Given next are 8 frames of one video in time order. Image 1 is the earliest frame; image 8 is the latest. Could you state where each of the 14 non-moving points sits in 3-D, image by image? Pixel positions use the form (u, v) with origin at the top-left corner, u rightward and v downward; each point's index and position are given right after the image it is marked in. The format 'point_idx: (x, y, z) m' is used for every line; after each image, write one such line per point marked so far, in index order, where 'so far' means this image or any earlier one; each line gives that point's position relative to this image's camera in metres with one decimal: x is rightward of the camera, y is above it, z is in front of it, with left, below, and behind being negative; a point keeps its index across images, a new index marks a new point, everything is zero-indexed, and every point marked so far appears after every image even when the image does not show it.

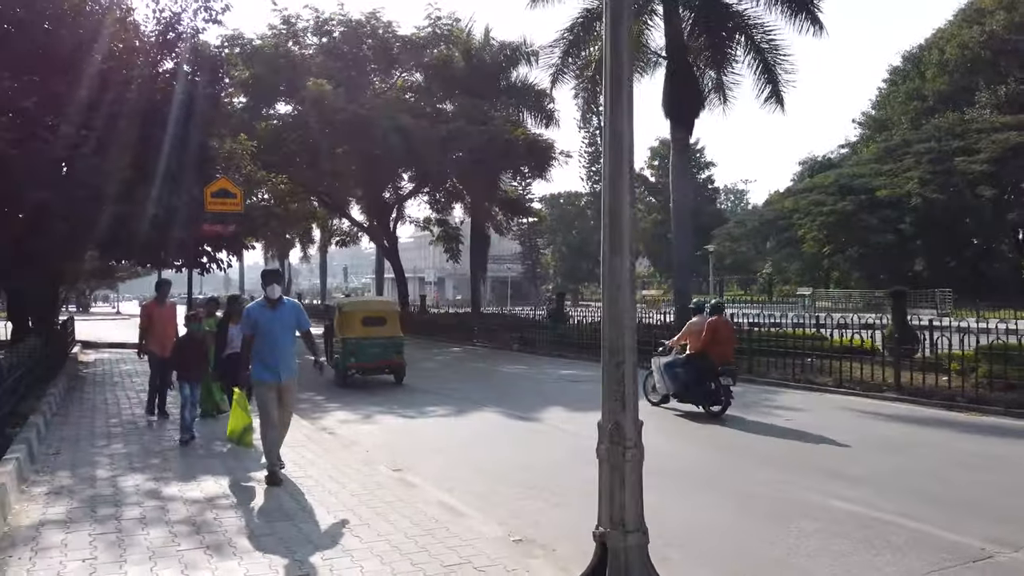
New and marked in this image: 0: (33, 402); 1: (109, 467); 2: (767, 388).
0: (-6.1, -1.5, +9.7) m
1: (-3.7, -1.6, +6.9) m
2: (+4.8, -1.9, +14.3) m
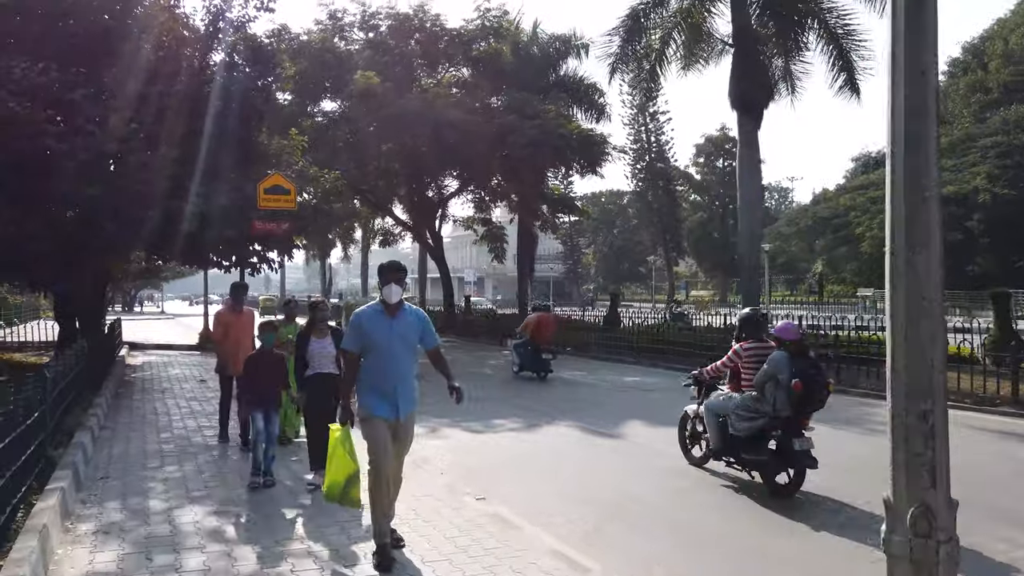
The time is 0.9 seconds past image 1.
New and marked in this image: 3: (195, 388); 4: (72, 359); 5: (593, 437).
0: (-5.1, -1.5, +9.0) m
1: (-2.8, -1.7, +6.1) m
2: (+6.0, -1.9, +13.1) m
3: (-5.6, -1.8, +13.4) m
4: (-5.5, -0.9, +9.4) m
5: (+1.1, -2.0, +10.2) m
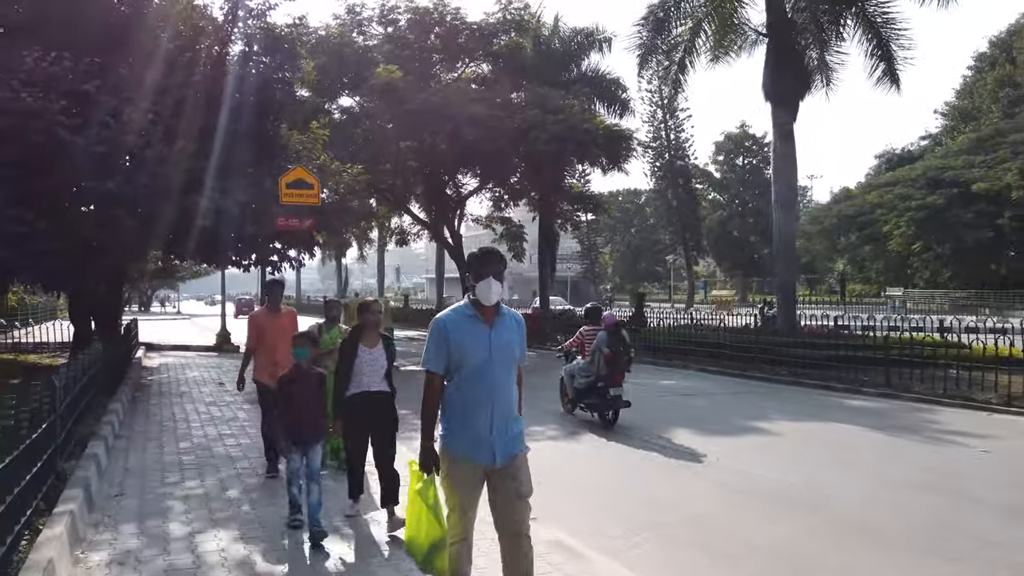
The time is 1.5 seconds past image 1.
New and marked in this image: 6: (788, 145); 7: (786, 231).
0: (-4.6, -1.5, +8.4) m
1: (-2.4, -1.7, +5.5) m
2: (+6.6, -1.9, +12.3) m
3: (-5.0, -1.7, +12.8) m
4: (-5.0, -0.9, +8.9) m
5: (+1.6, -2.0, +9.5) m
6: (+7.2, +3.7, +19.7) m
7: (+7.2, +1.5, +19.9) m
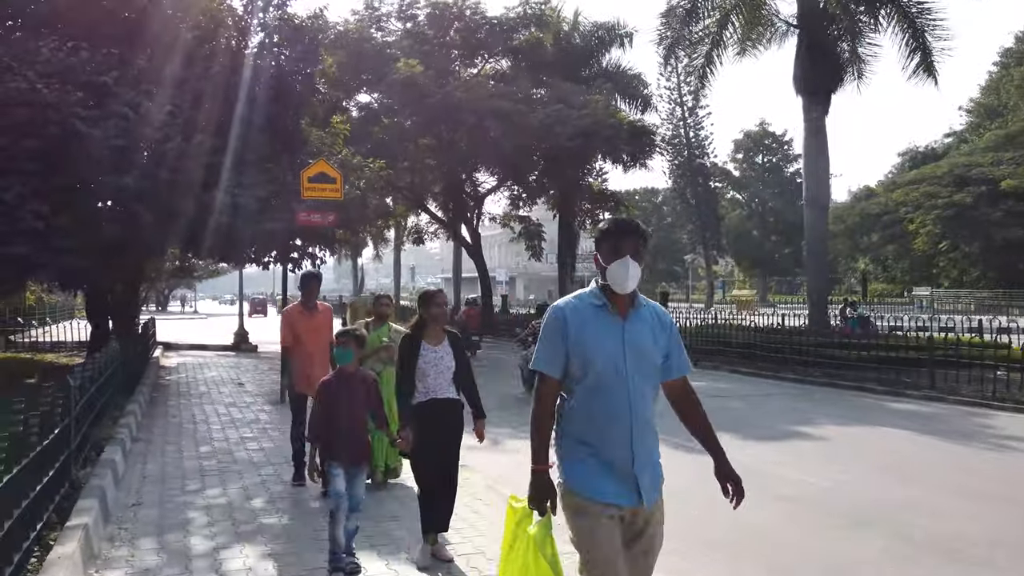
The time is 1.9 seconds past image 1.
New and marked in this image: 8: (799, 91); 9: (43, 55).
0: (-4.2, -1.4, +8.0) m
1: (-2.0, -1.6, +5.1) m
2: (+7.0, -1.9, +11.8) m
3: (-4.5, -1.7, +12.4) m
4: (-4.6, -0.8, +8.5) m
5: (+2.0, -2.0, +9.0) m
6: (+7.8, +3.8, +19.1) m
7: (+7.8, +1.5, +19.3) m
8: (+7.3, +5.1, +19.5) m
9: (-7.1, +3.5, +11.5) m
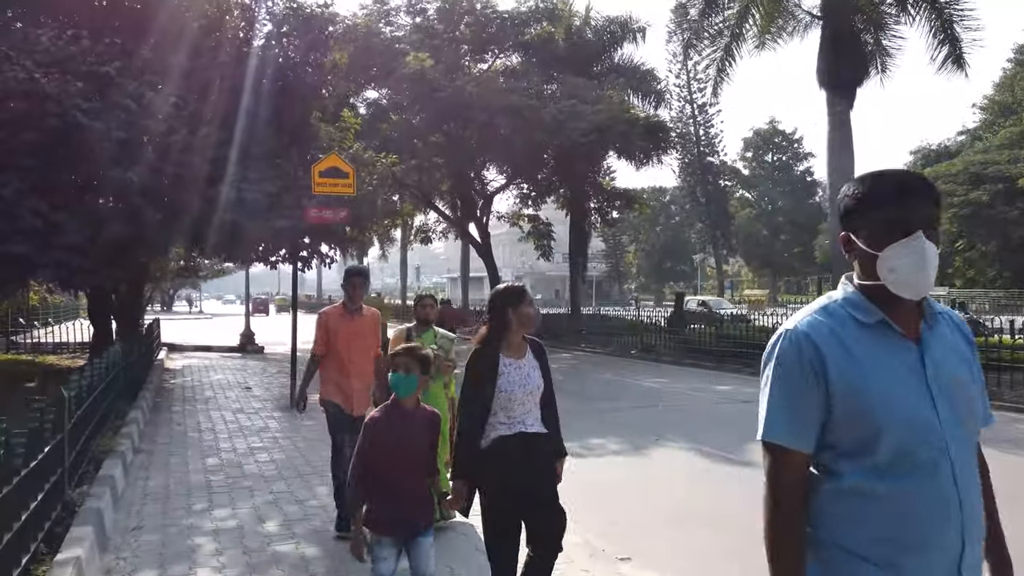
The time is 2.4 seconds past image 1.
0: (-3.9, -1.4, +7.5) m
1: (-1.8, -1.6, +4.5) m
2: (+7.3, -1.8, +11.2) m
3: (-4.2, -1.7, +11.9) m
4: (-4.3, -0.8, +8.0) m
5: (+2.3, -2.0, +8.4) m
6: (+8.1, +3.8, +18.5) m
7: (+8.1, +1.5, +18.7) m
8: (+7.7, +5.1, +18.9) m
9: (-6.8, +3.5, +11.0) m
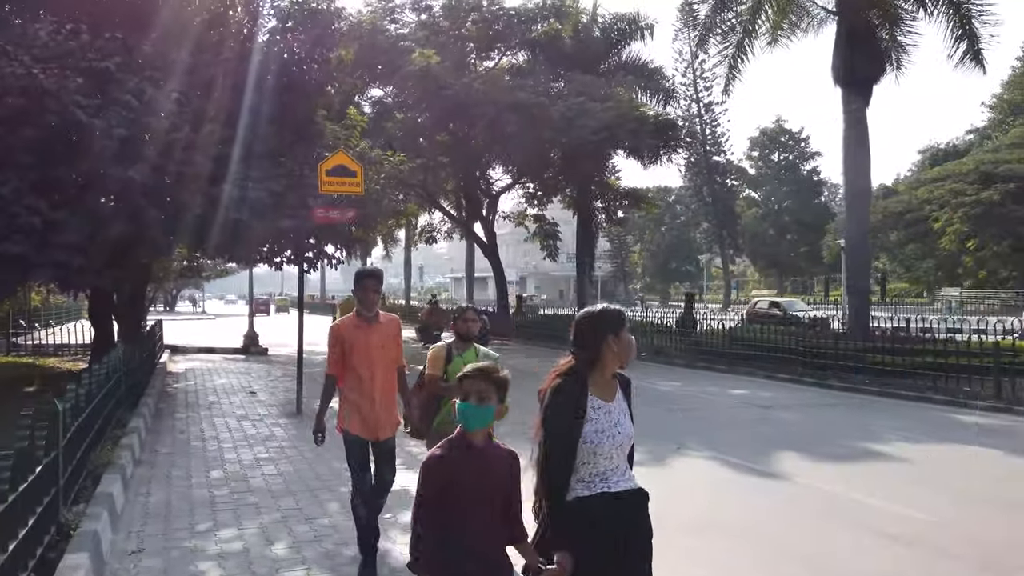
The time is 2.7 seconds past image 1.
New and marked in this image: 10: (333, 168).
0: (-3.8, -1.5, +7.1) m
1: (-1.6, -1.7, +4.2) m
2: (+7.5, -1.9, +10.8) m
3: (-4.0, -1.7, +11.5) m
4: (-4.1, -0.9, +7.6) m
5: (+2.4, -2.0, +8.1) m
6: (+8.3, +3.7, +18.1) m
7: (+8.3, +1.5, +18.3) m
8: (+7.9, +5.0, +18.5) m
9: (-6.6, +3.5, +10.6) m
10: (-2.6, +1.7, +11.0) m
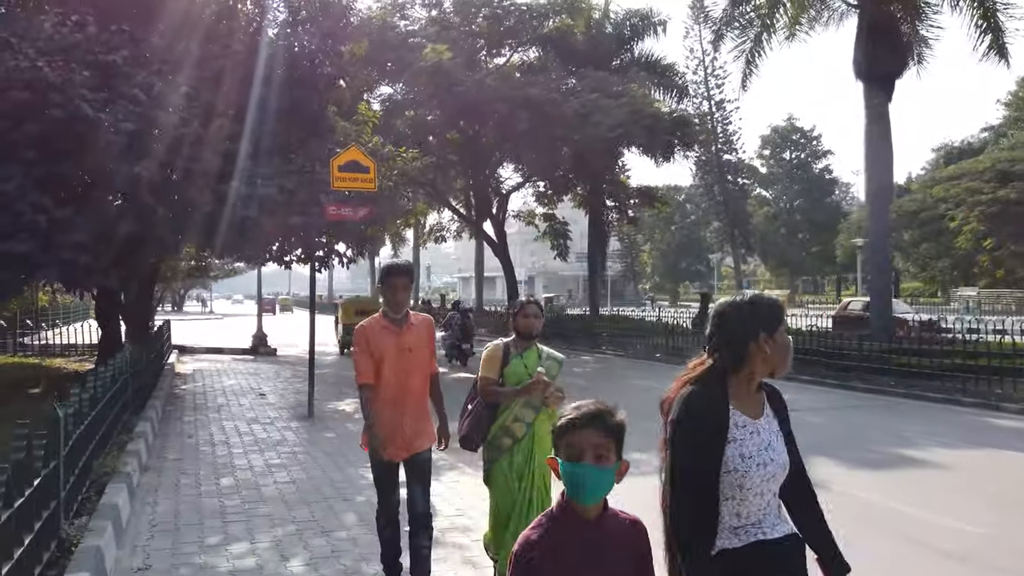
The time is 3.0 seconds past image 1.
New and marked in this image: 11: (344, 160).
0: (-3.5, -1.5, +6.8) m
1: (-1.4, -1.6, +3.8) m
2: (+7.8, -1.9, +10.4) m
3: (-3.8, -1.7, +11.2) m
4: (-3.9, -0.8, +7.3) m
5: (+2.7, -2.0, +7.7) m
6: (+8.6, +3.7, +17.7) m
7: (+8.7, +1.5, +17.9) m
8: (+8.2, +5.0, +18.1) m
9: (-6.3, +3.5, +10.3) m
10: (-2.3, +1.7, +10.7) m
11: (-2.4, +1.8, +10.7) m
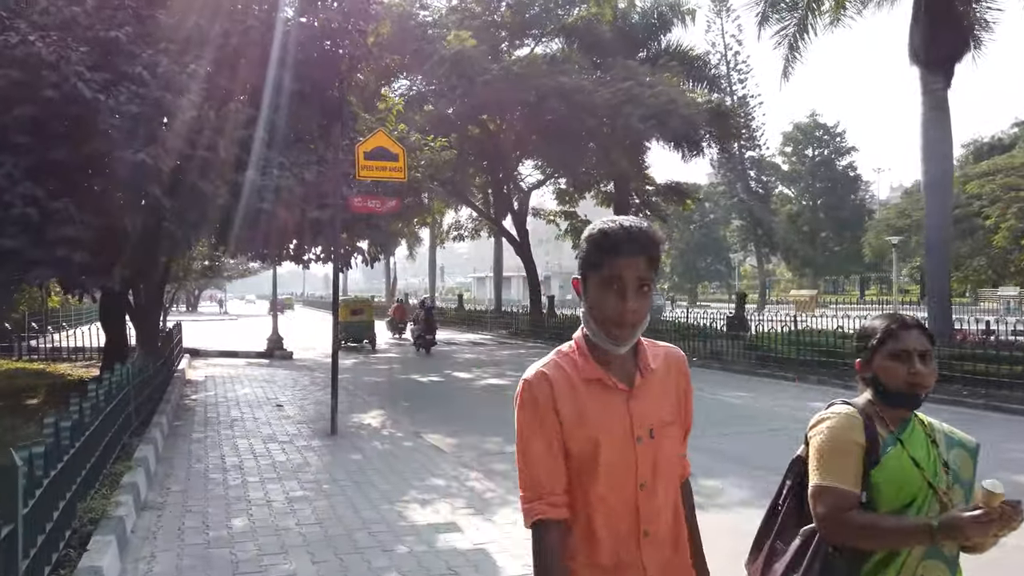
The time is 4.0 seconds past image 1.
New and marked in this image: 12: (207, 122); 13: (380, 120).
0: (-3.0, -1.5, +5.8) m
1: (-0.9, -1.7, +2.7) m
2: (+8.3, -1.9, +9.1) m
3: (-3.2, -1.7, +10.2) m
4: (-3.4, -0.9, +6.2) m
5: (+3.2, -2.0, +6.5) m
6: (+9.3, +3.7, +16.5) m
7: (+9.3, +1.5, +16.6) m
8: (+8.9, +5.0, +16.8) m
9: (-5.8, +3.5, +9.3) m
10: (-1.8, +1.7, +9.6) m
11: (-1.8, +1.8, +9.6) m
12: (-4.0, +2.2, +10.0) m
13: (-2.4, +3.0, +13.8) m
